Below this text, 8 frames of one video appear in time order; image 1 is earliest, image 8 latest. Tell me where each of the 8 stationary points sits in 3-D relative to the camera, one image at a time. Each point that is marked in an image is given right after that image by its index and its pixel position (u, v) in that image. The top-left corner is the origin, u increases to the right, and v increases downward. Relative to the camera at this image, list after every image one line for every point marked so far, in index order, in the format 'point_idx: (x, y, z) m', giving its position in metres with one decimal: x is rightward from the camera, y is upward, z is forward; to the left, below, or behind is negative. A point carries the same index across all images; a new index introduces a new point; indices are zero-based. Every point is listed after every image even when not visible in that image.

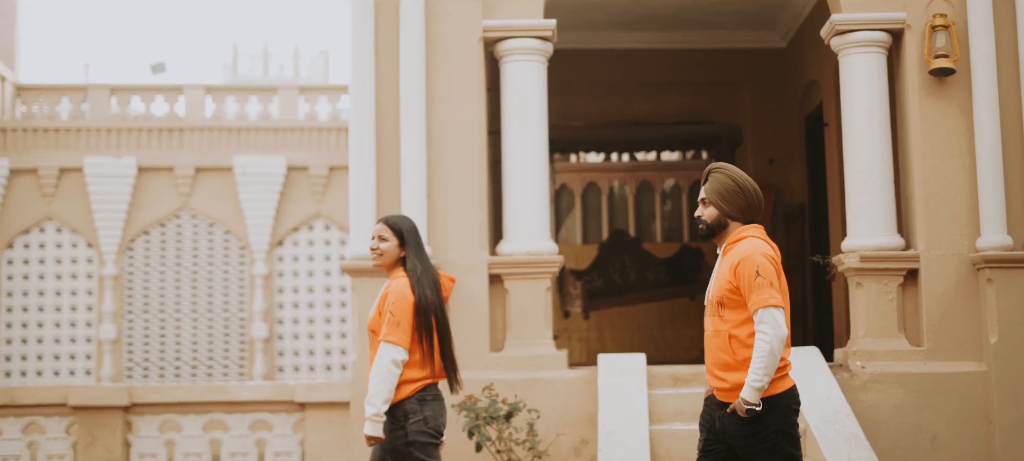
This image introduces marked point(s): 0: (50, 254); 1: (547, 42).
0: (-5.1, -0.3, +12.1) m
1: (+0.2, +1.1, +6.5) m
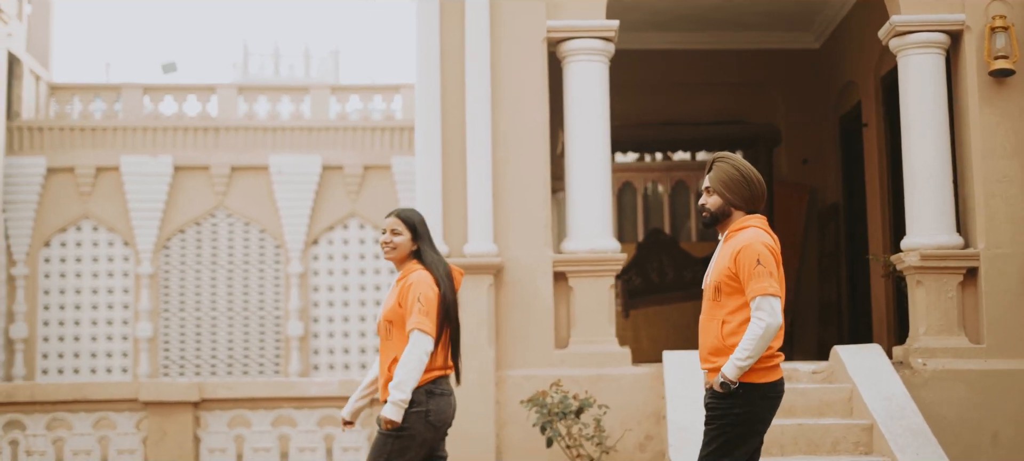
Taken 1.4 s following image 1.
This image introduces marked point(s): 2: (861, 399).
0: (-4.7, -0.3, +12.2) m
1: (+0.6, +1.1, +6.6) m
2: (+1.9, -0.9, +5.9) m
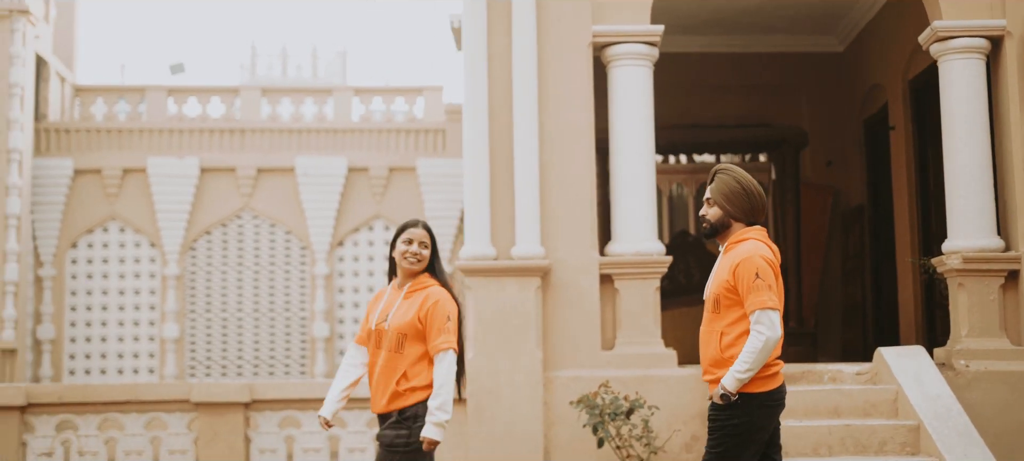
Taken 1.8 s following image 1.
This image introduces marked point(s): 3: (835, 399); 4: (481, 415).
0: (-4.4, -0.3, +12.2) m
1: (+0.9, +1.1, +6.7) m
2: (+2.2, -0.9, +6.0) m
3: (+1.8, -0.9, +6.1) m
4: (-0.2, -1.1, +6.2) m
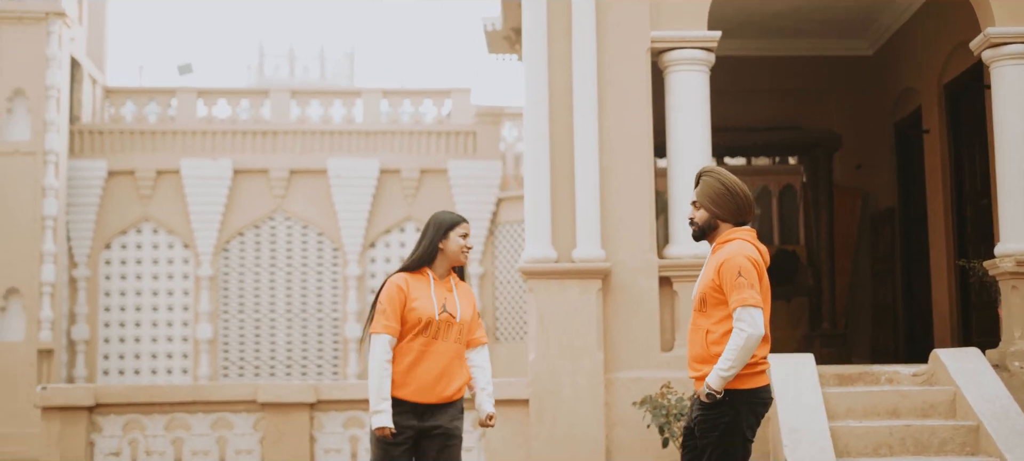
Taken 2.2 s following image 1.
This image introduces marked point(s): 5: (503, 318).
0: (-4.1, -0.3, +12.3) m
1: (+1.2, +1.1, +6.8) m
2: (+2.5, -1.0, +6.1) m
3: (+2.2, -1.0, +6.2) m
4: (+0.2, -1.1, +6.3) m
5: (-0.1, -1.0, +12.4) m
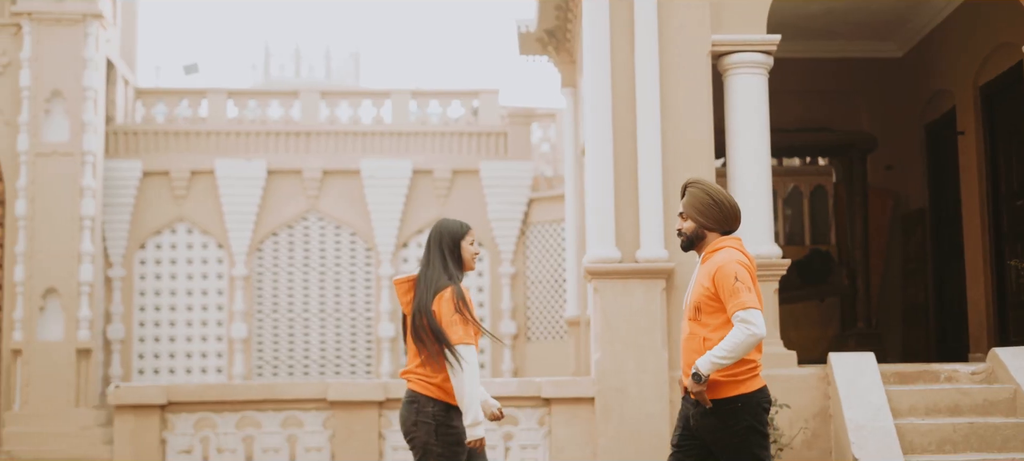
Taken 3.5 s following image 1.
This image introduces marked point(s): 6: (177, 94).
0: (-3.7, -0.3, +12.4) m
1: (+1.6, +1.1, +6.9) m
2: (+2.9, -1.0, +6.2) m
3: (+2.6, -1.0, +6.3) m
4: (+0.6, -1.1, +6.4) m
5: (+0.3, -1.0, +12.5) m
6: (-3.9, +1.6, +12.7) m
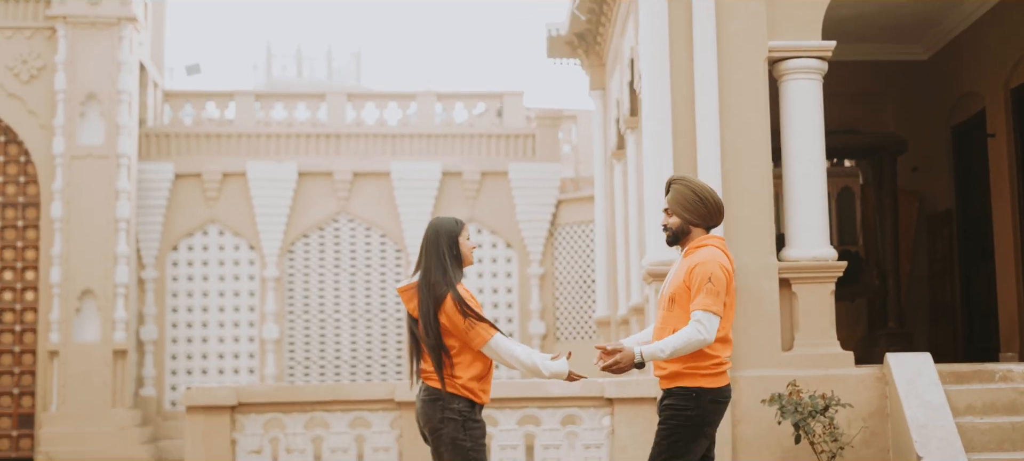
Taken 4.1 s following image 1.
0: (-3.3, -0.3, +12.5) m
1: (+2.0, +1.1, +7.0) m
2: (+3.3, -1.0, +6.3) m
3: (+3.0, -1.0, +6.4) m
4: (+1.0, -1.1, +6.5) m
5: (+0.6, -1.0, +12.7) m
6: (-3.6, +1.6, +12.8) m
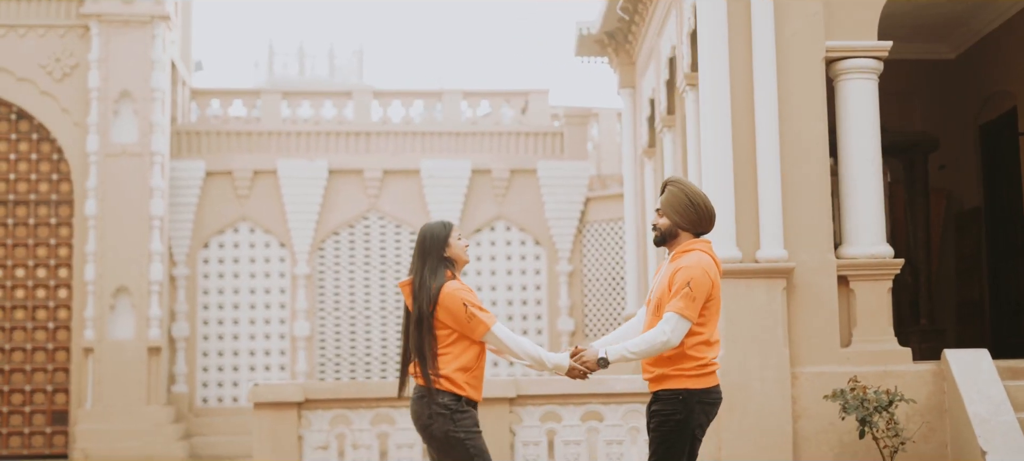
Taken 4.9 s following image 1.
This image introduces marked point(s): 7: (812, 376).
0: (-3.0, -0.3, +12.5) m
1: (+2.4, +1.1, +7.1) m
2: (+3.7, -1.0, +6.4) m
3: (+3.3, -1.0, +6.5) m
4: (+1.4, -1.1, +6.6) m
5: (+1.0, -1.0, +12.7) m
6: (-3.3, +1.6, +12.8) m
7: (+1.8, -0.9, +6.7) m
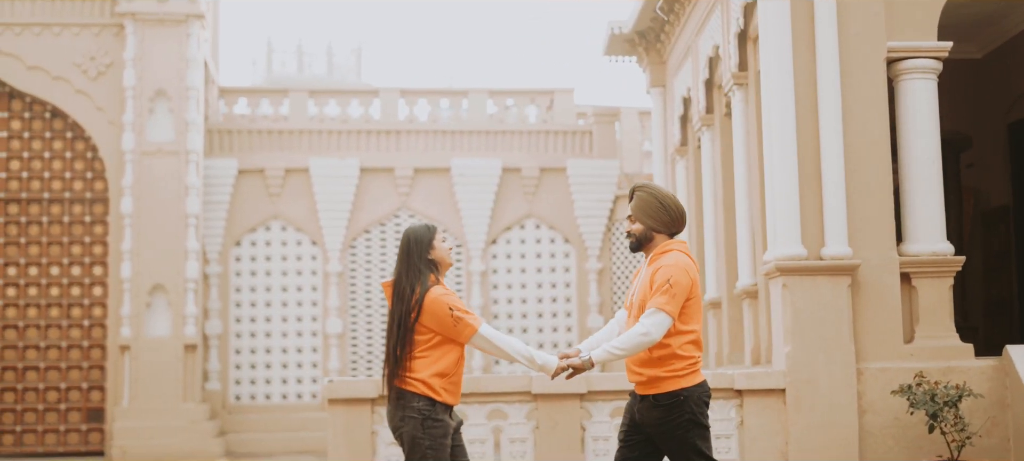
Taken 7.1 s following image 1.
0: (-2.6, -0.3, +12.6) m
1: (+2.8, +1.1, +7.2) m
2: (+4.1, -0.9, +6.5) m
3: (+3.8, -1.0, +6.7) m
4: (+1.8, -1.1, +6.7) m
5: (+1.3, -1.0, +12.8) m
6: (-2.9, +1.6, +12.9) m
7: (+2.3, -0.9, +6.8) m
